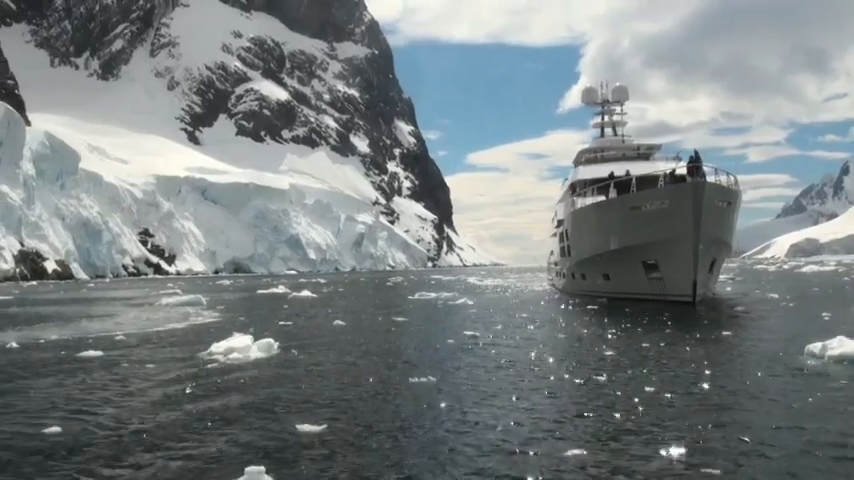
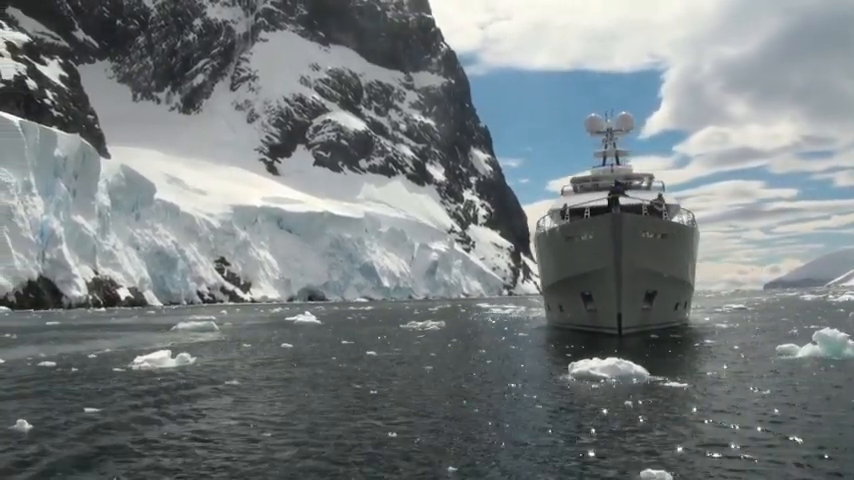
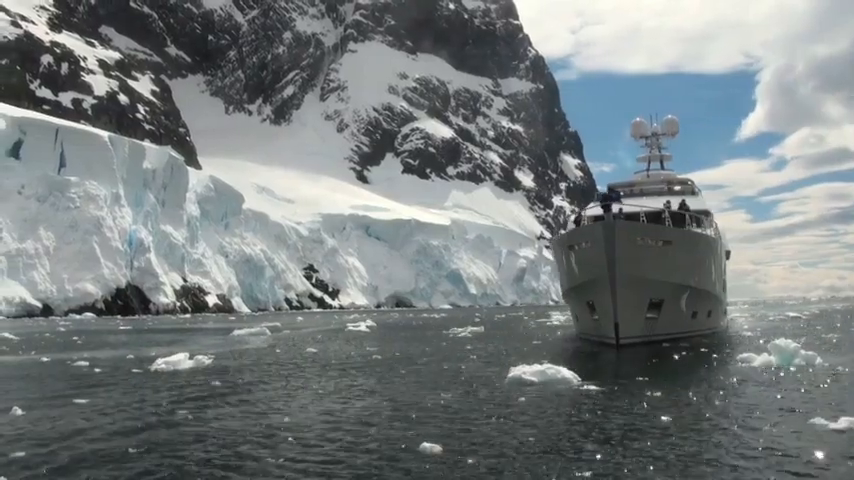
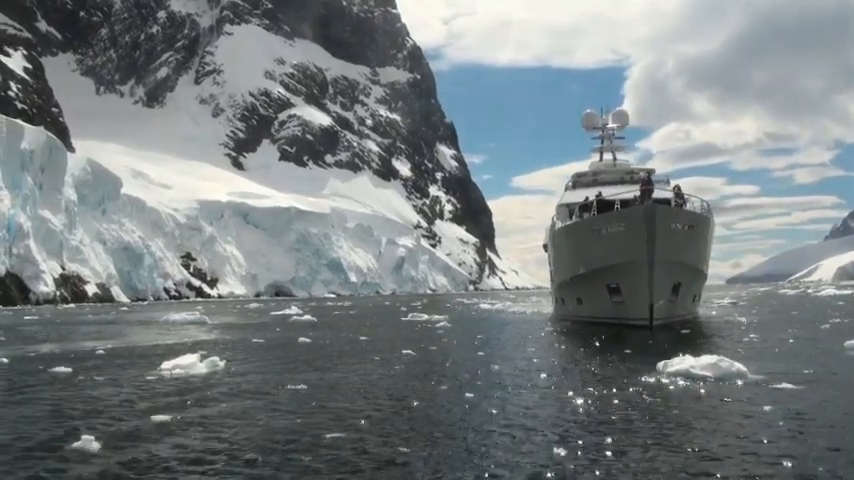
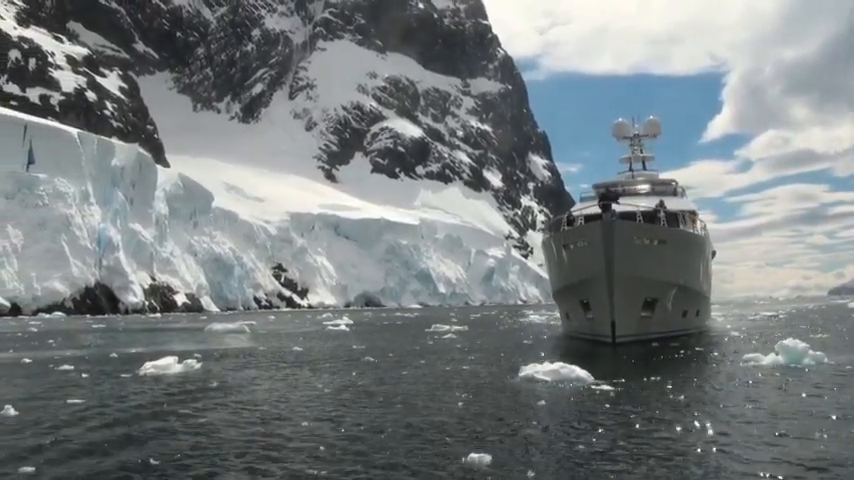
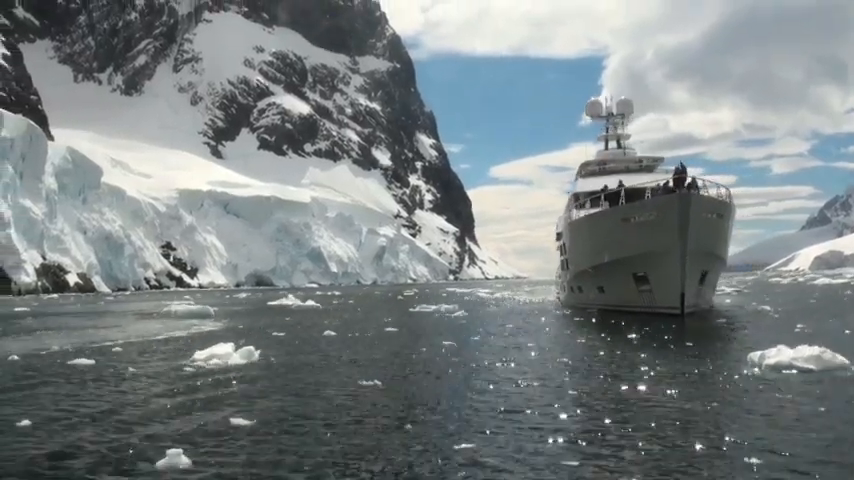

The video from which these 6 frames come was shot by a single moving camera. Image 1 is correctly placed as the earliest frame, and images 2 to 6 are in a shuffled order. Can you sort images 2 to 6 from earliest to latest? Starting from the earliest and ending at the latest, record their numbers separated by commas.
6, 4, 2, 5, 3
